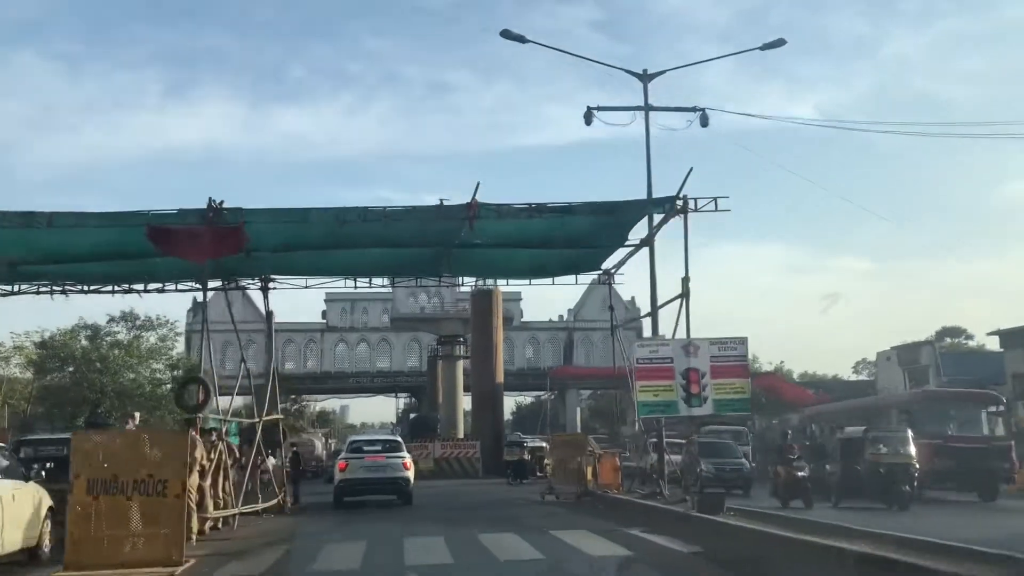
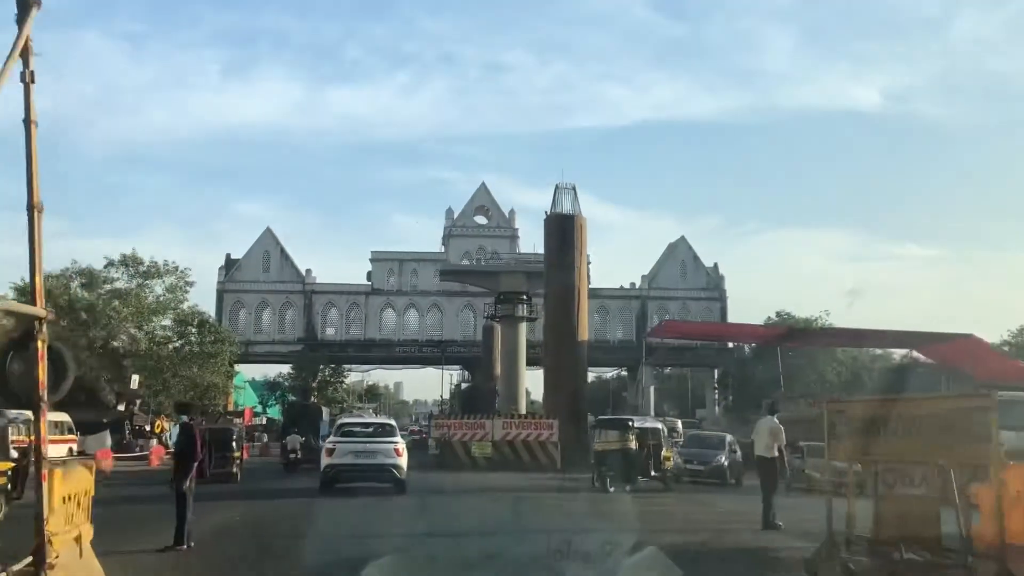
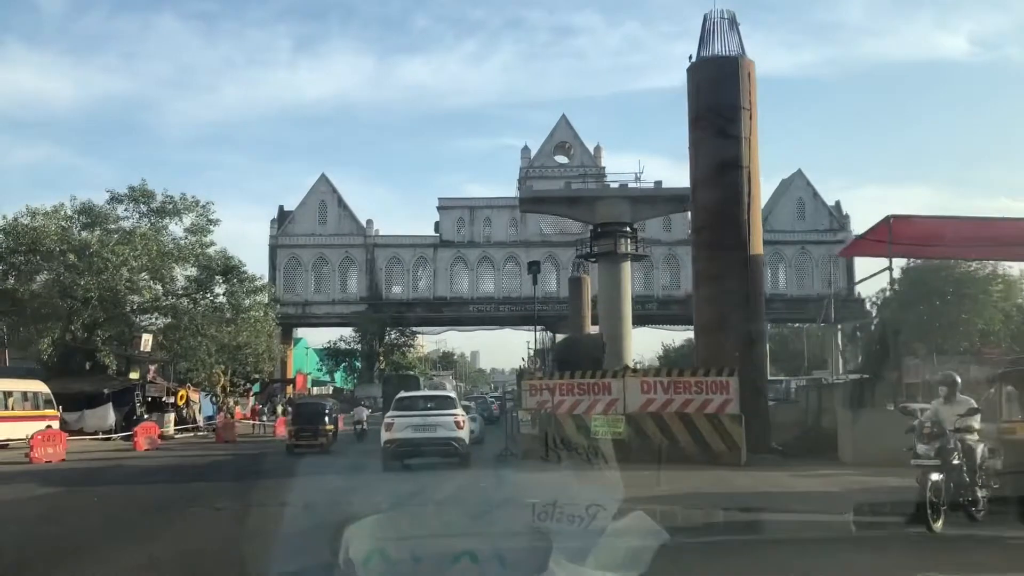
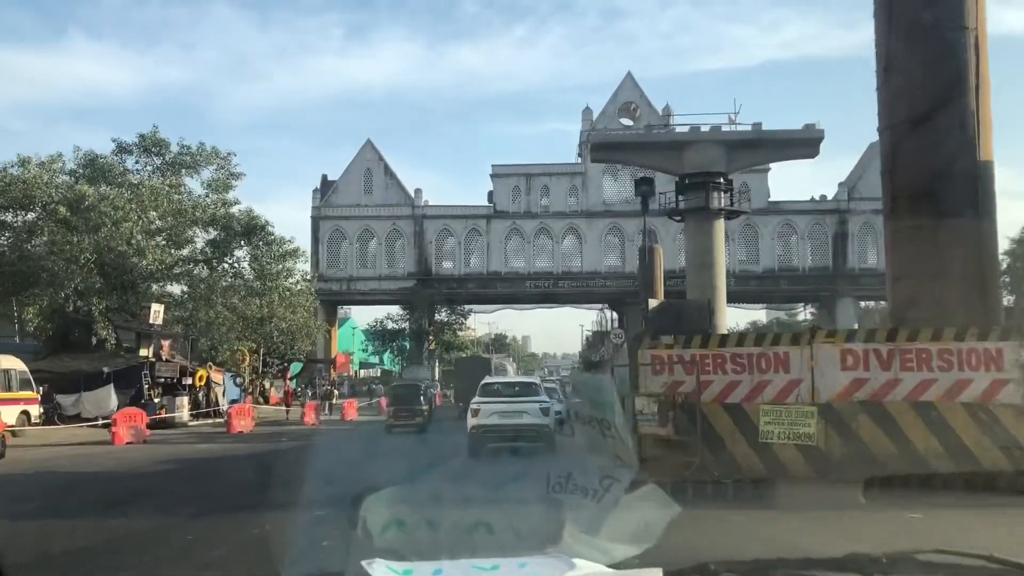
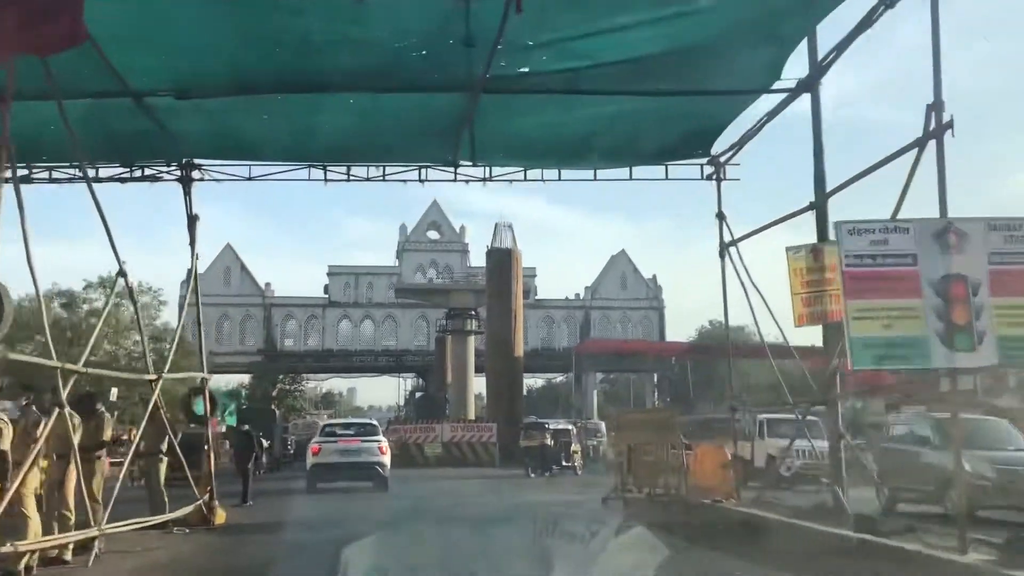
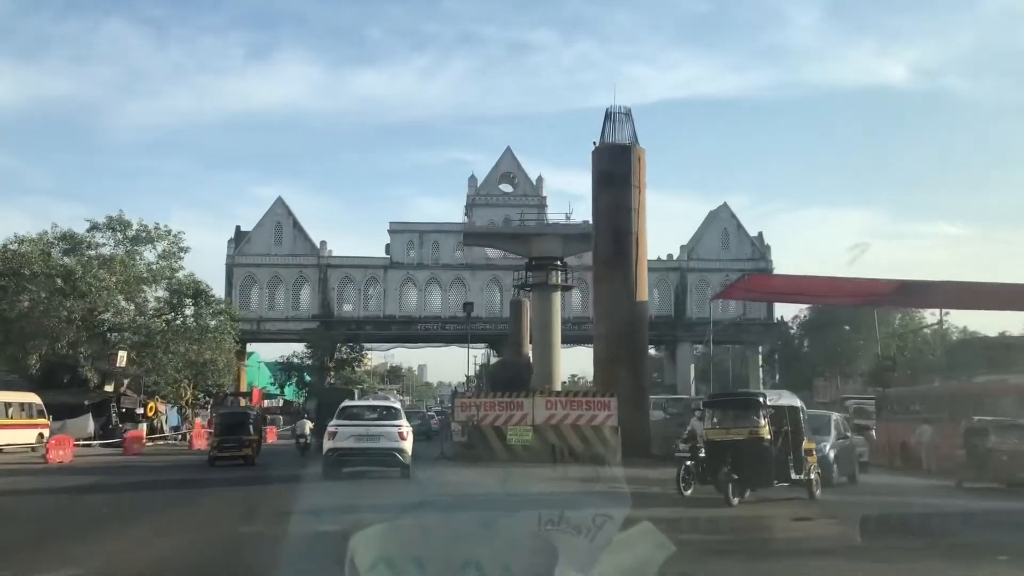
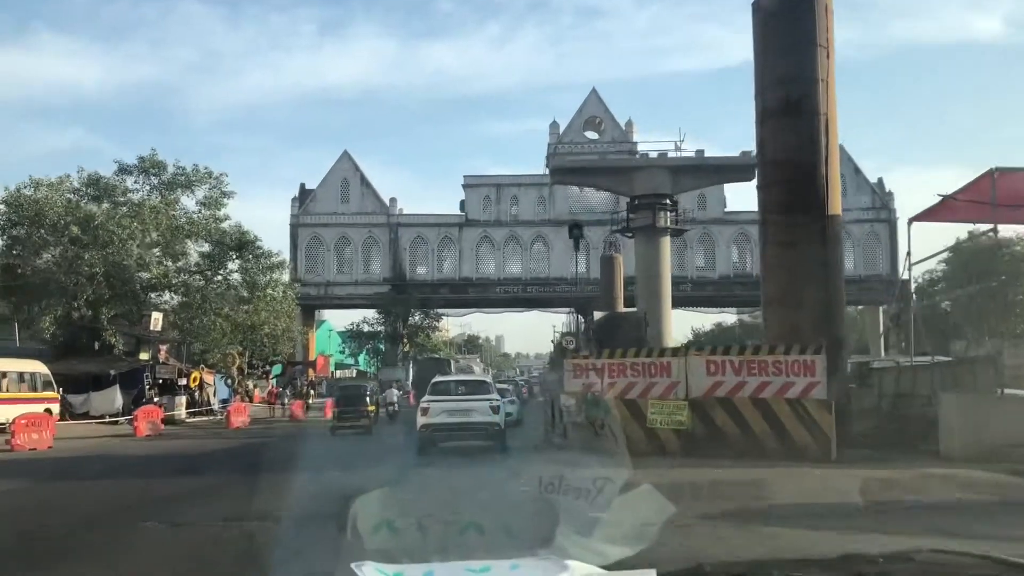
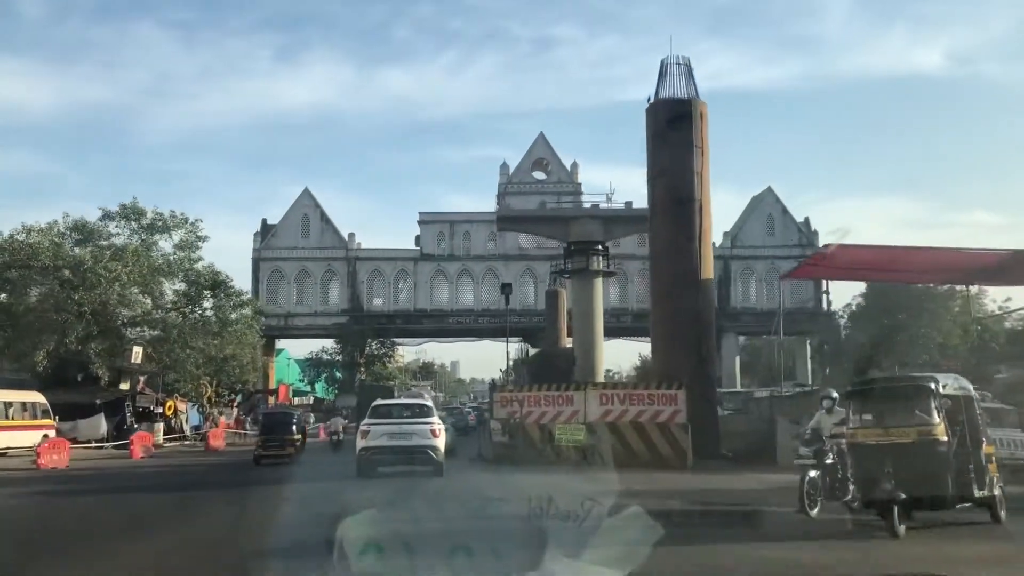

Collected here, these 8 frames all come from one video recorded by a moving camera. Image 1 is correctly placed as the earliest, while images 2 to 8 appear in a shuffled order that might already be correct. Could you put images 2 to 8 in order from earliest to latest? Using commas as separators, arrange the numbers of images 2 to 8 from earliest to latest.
5, 2, 6, 8, 3, 7, 4
